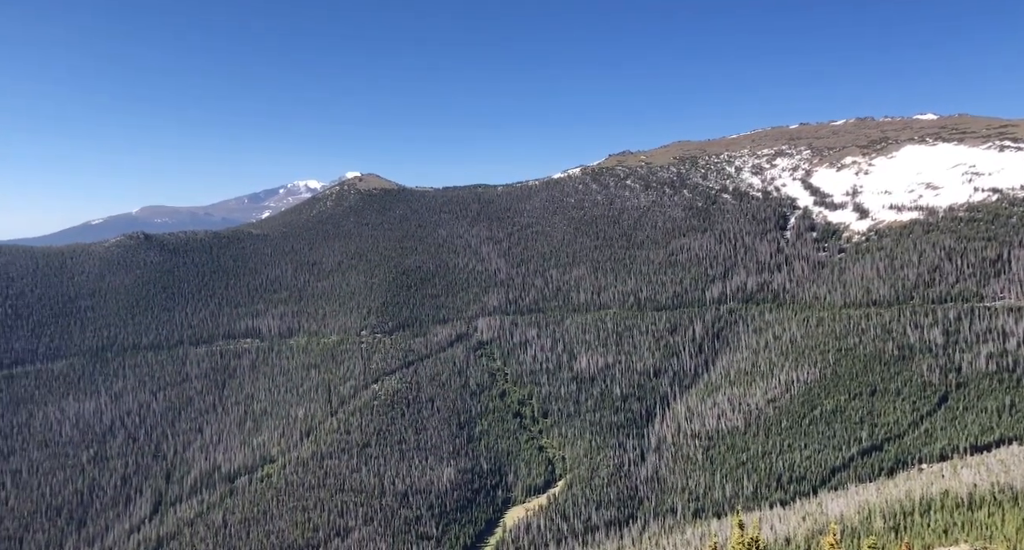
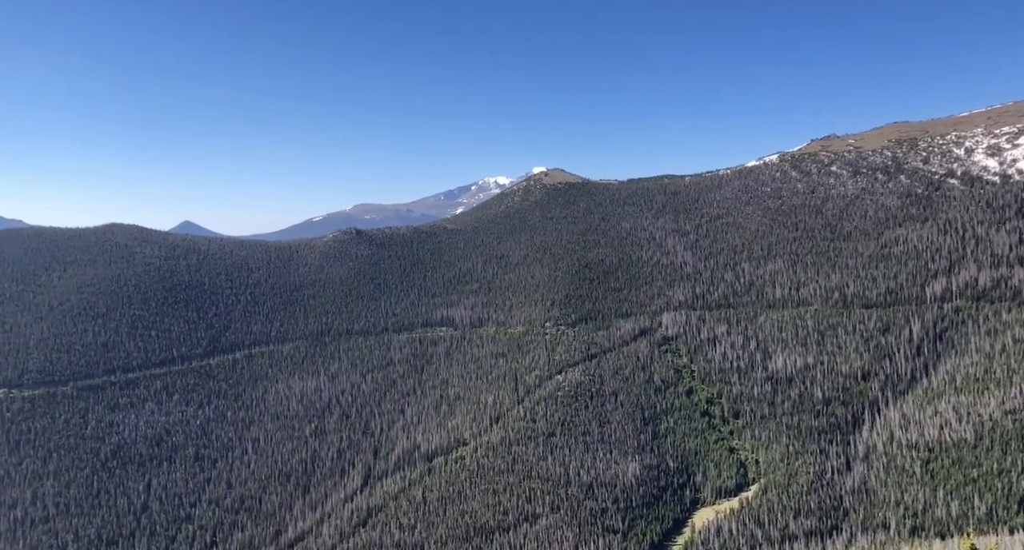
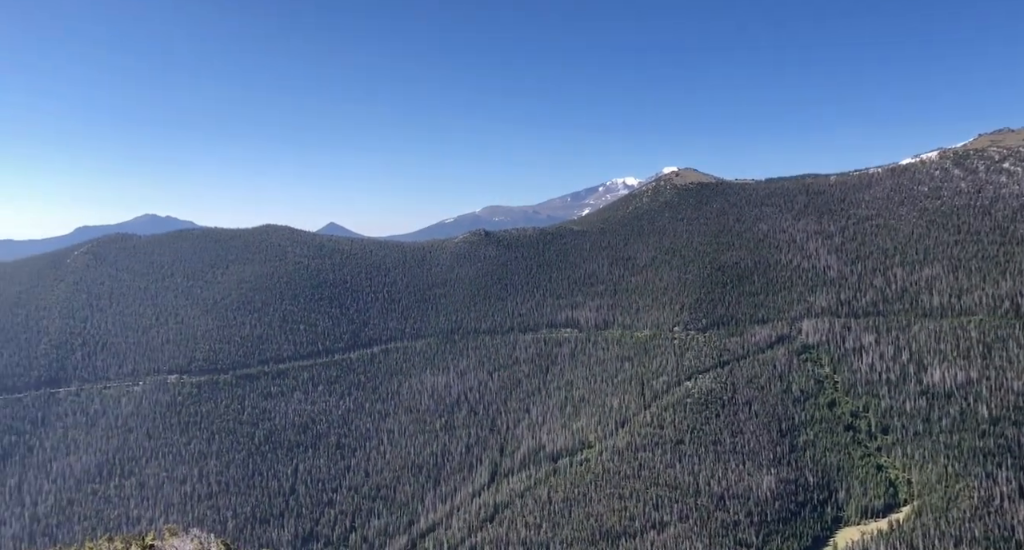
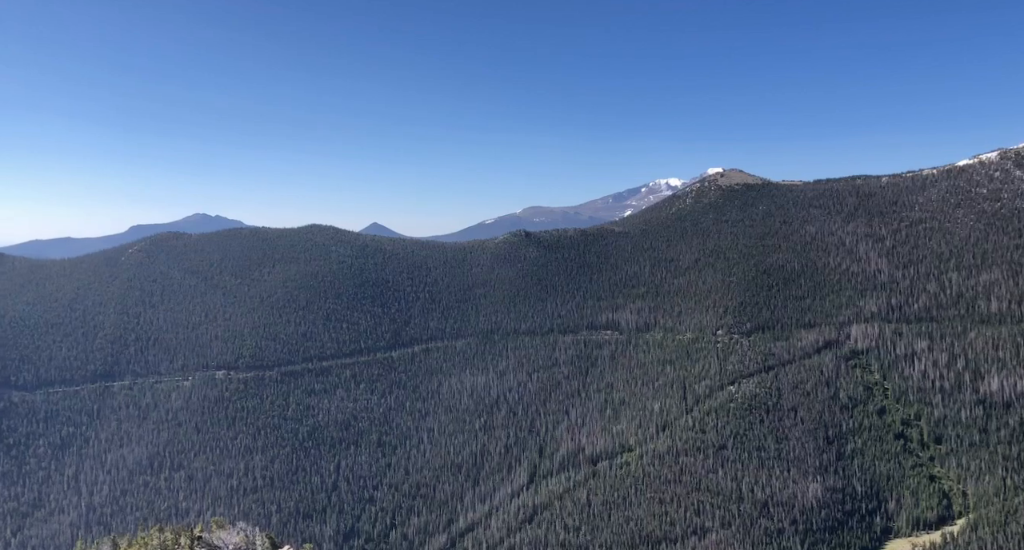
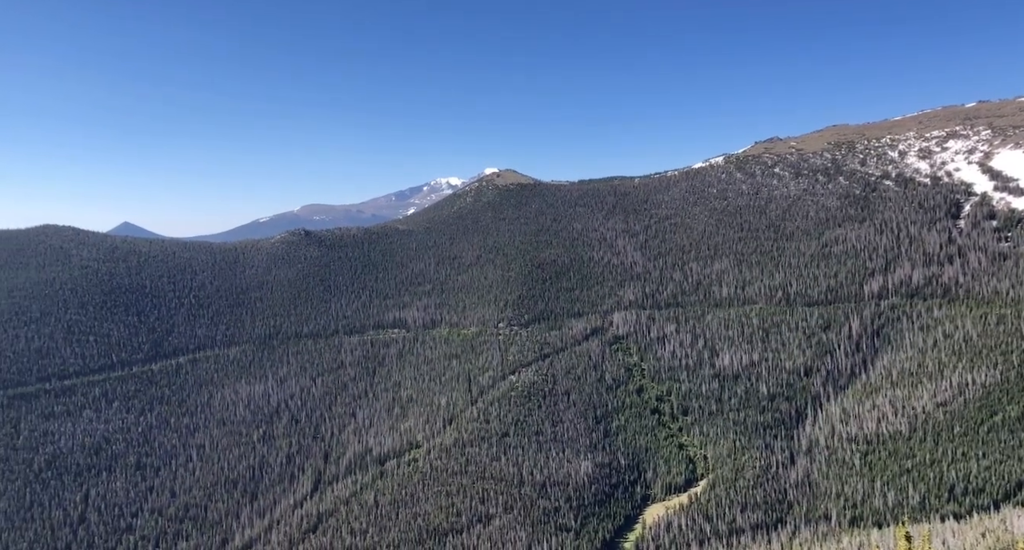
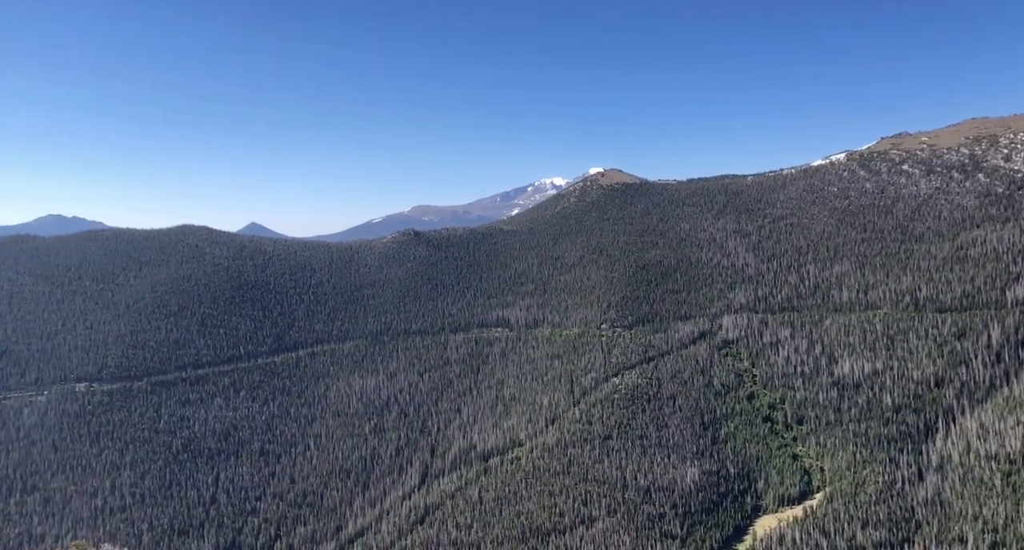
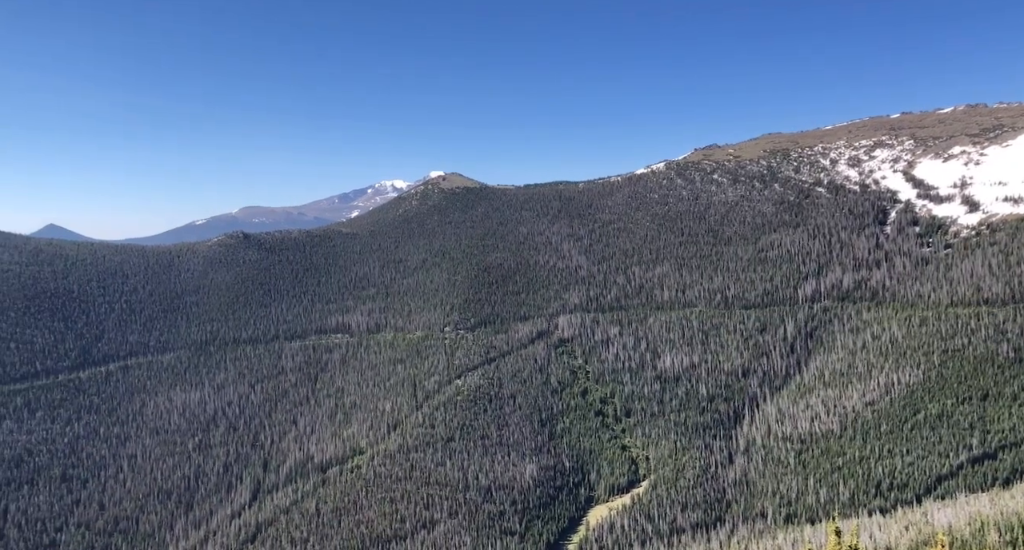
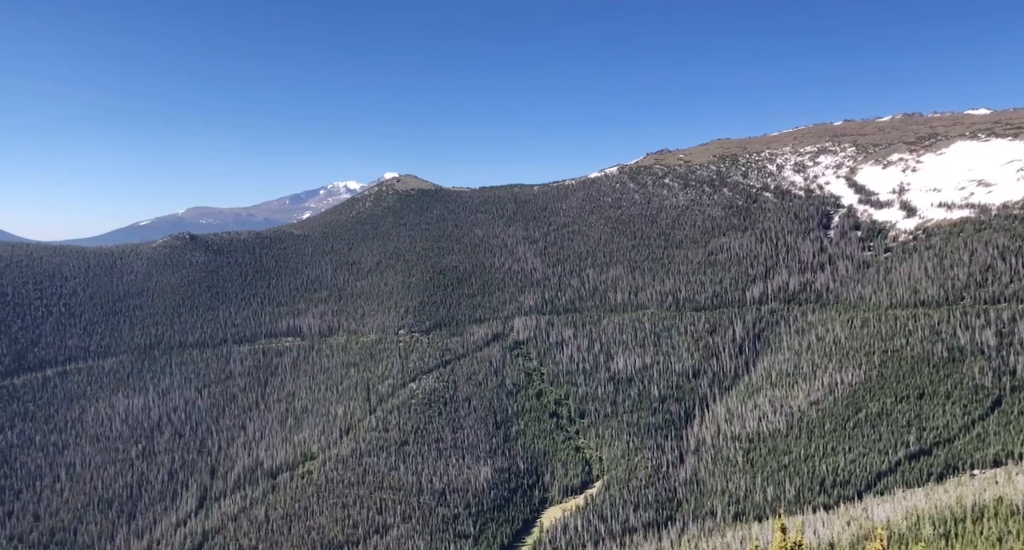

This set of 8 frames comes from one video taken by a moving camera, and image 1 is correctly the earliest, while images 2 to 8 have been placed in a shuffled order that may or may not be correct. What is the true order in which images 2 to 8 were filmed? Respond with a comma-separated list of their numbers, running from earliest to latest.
8, 7, 5, 2, 6, 3, 4
